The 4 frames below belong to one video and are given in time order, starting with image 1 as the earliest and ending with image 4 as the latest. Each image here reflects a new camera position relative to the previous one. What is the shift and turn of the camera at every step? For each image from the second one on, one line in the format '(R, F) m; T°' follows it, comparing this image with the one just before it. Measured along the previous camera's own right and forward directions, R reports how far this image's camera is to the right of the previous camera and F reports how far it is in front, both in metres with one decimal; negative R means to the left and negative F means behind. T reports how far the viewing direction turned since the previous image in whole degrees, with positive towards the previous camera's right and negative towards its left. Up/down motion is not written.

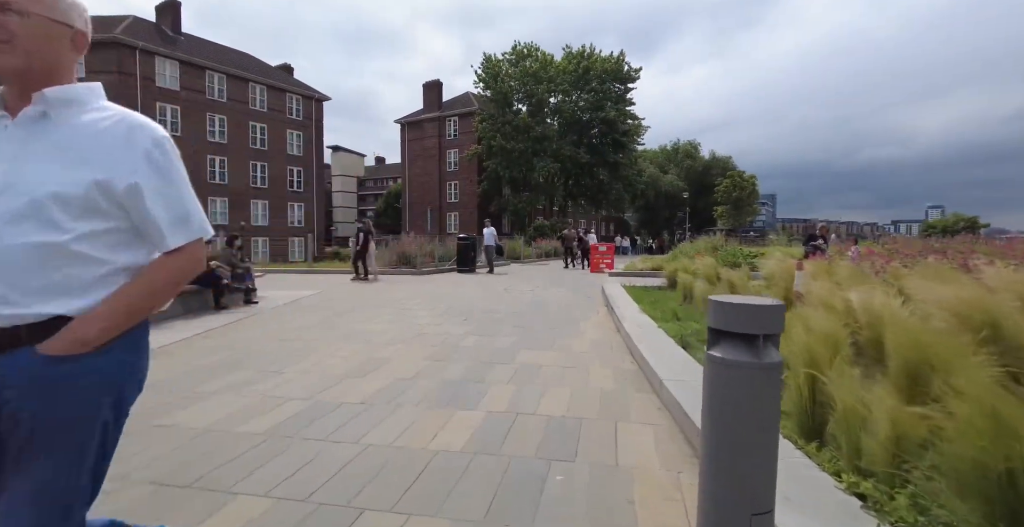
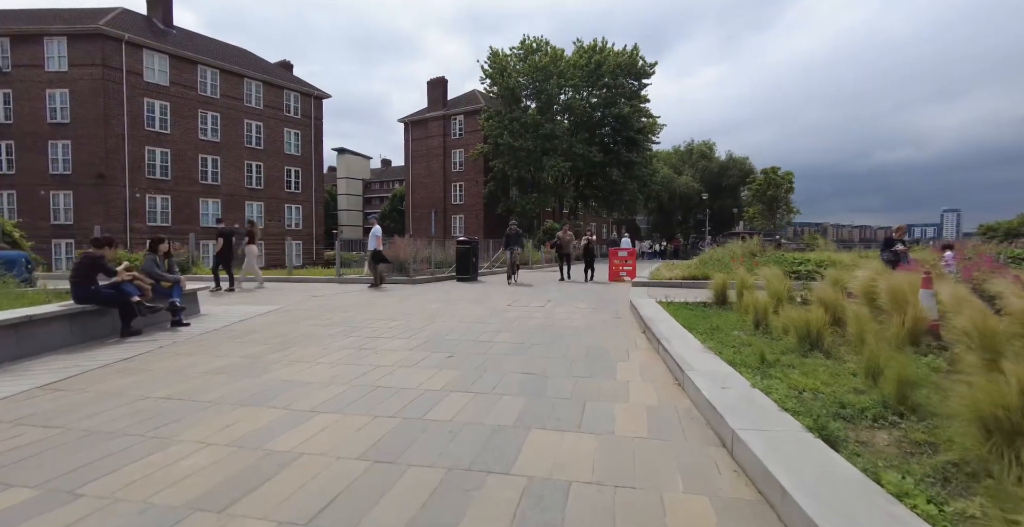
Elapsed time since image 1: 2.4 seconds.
(0.0, +2.5) m; -1°
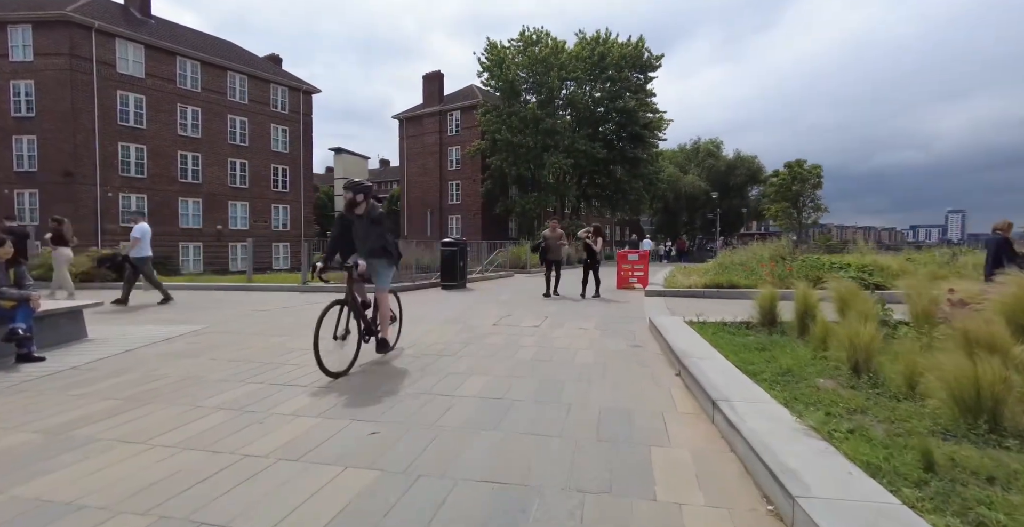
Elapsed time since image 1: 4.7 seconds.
(+0.3, +2.3) m; 0°
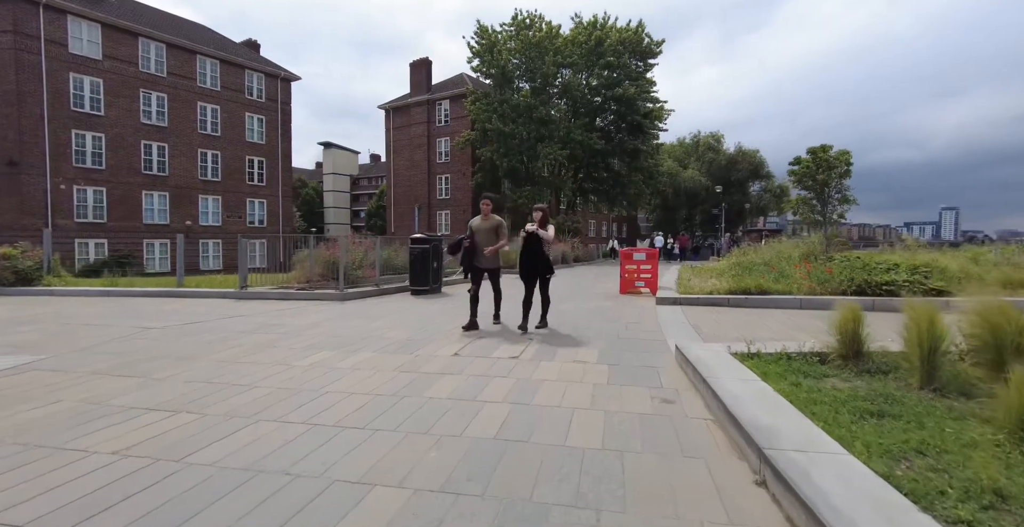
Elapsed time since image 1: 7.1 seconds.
(+0.3, +2.5) m; 0°
